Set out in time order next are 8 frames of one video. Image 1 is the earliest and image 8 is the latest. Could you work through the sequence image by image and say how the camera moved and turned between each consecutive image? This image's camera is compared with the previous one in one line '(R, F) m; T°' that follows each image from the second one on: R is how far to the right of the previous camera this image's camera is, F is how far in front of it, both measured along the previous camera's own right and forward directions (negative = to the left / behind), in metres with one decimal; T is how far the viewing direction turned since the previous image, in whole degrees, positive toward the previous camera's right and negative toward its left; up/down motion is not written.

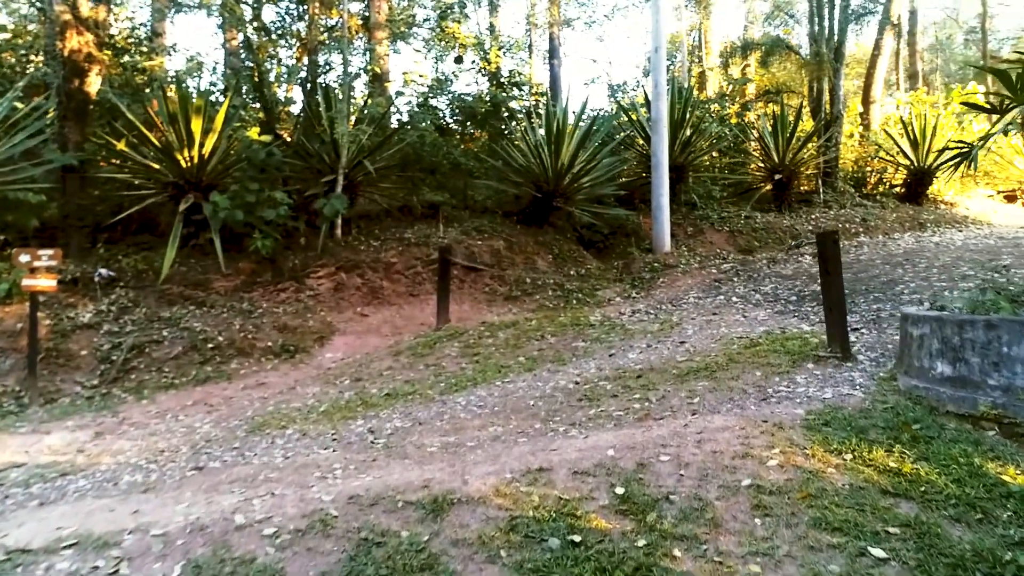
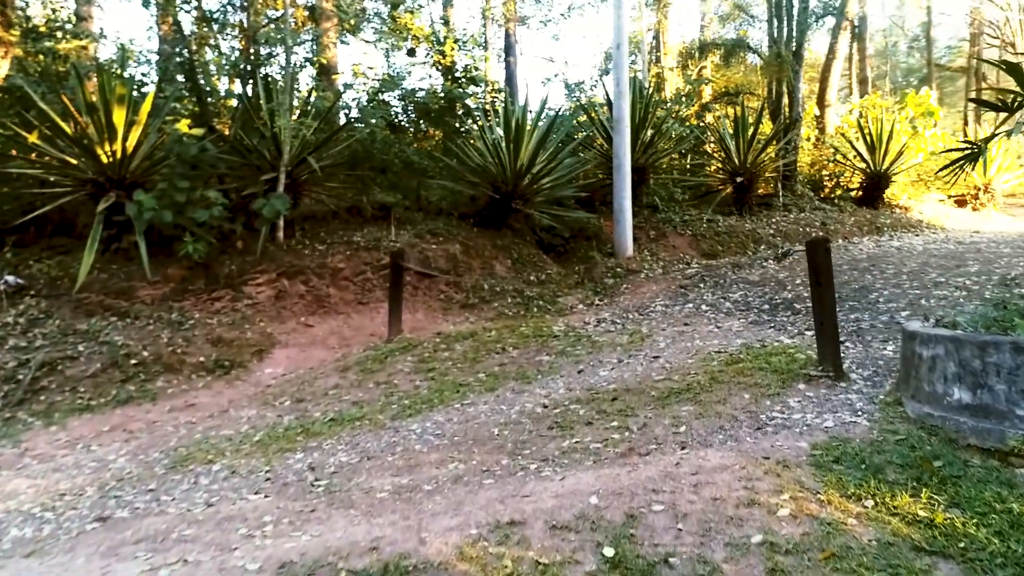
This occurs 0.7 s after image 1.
(0.0, +0.4) m; +4°
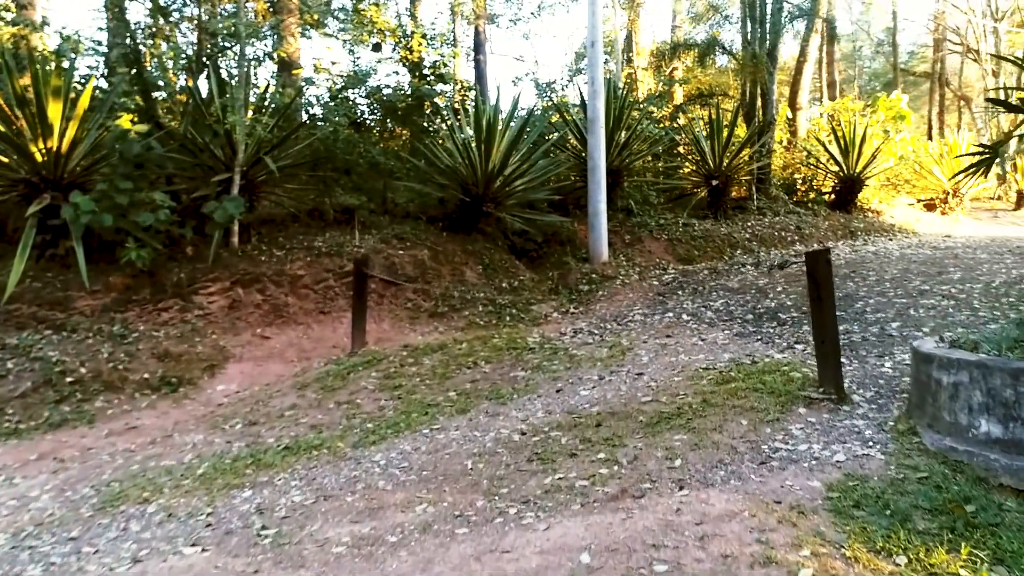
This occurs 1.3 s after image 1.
(0.0, +0.3) m; +3°
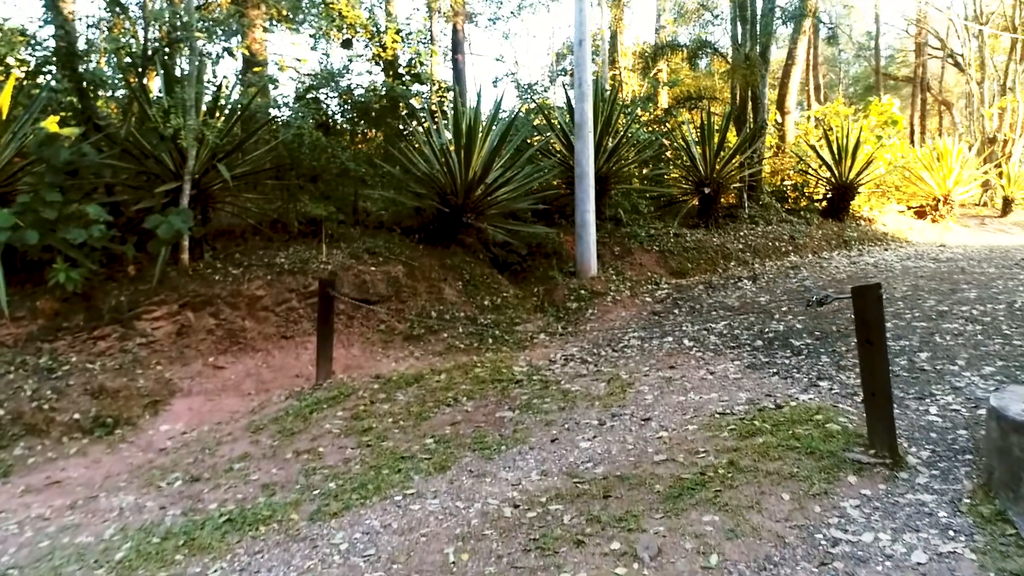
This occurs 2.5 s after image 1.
(0.0, +0.6) m; +2°
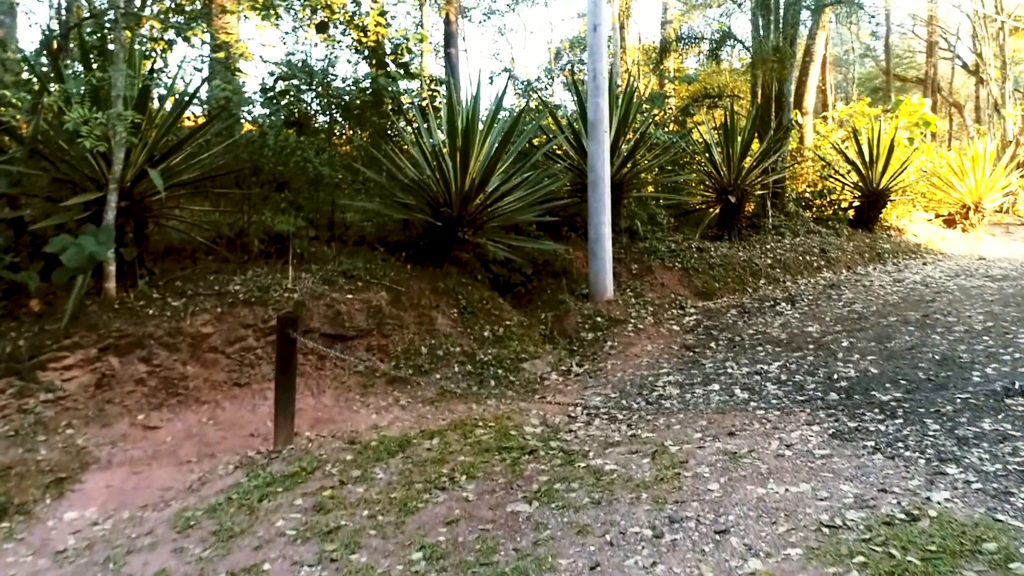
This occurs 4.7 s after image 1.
(-0.1, +1.1) m; +1°
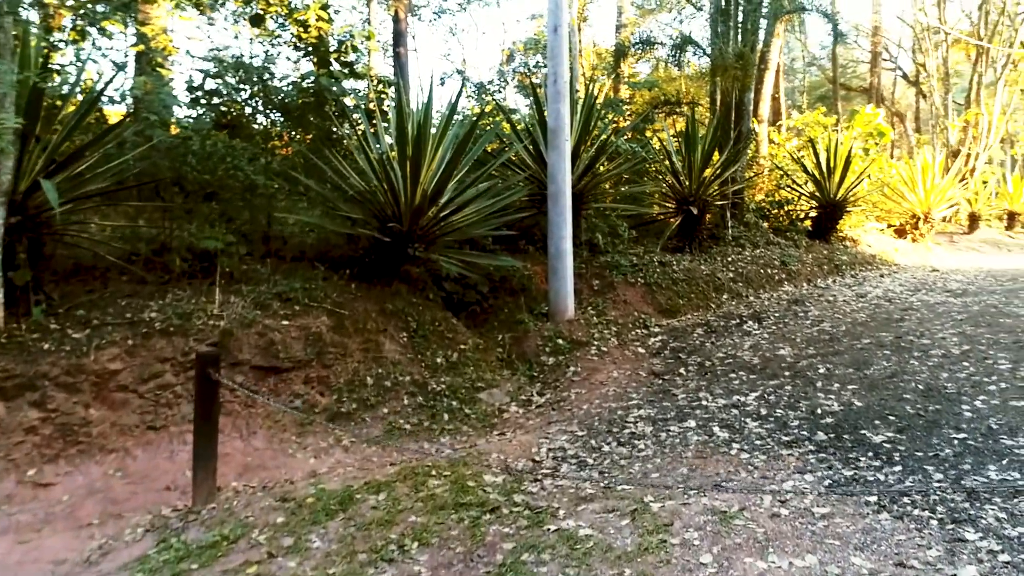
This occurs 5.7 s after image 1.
(0.0, +0.5) m; +4°
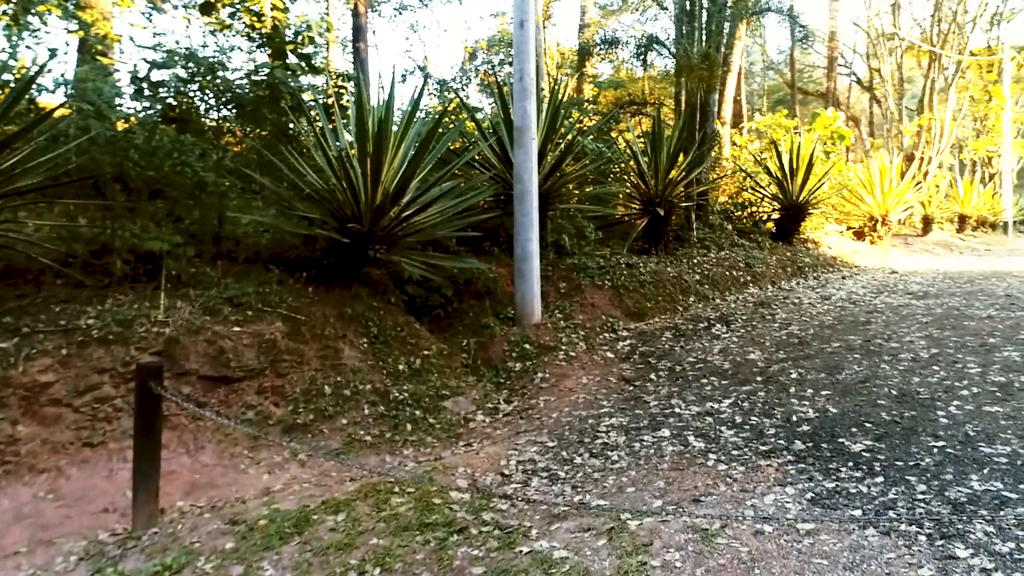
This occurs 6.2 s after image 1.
(0.0, +0.2) m; +3°
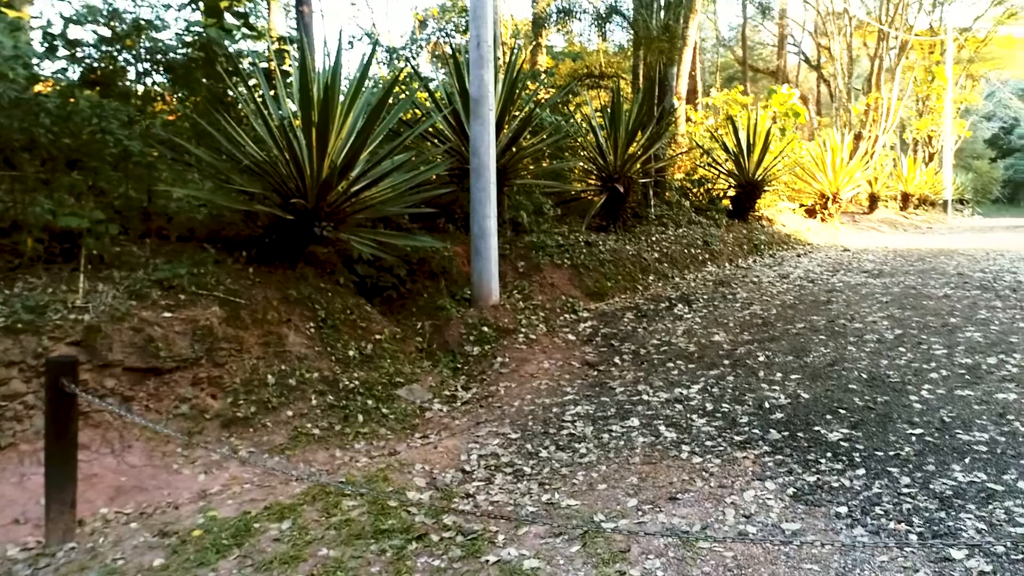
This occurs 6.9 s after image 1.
(-0.1, +0.3) m; +4°
